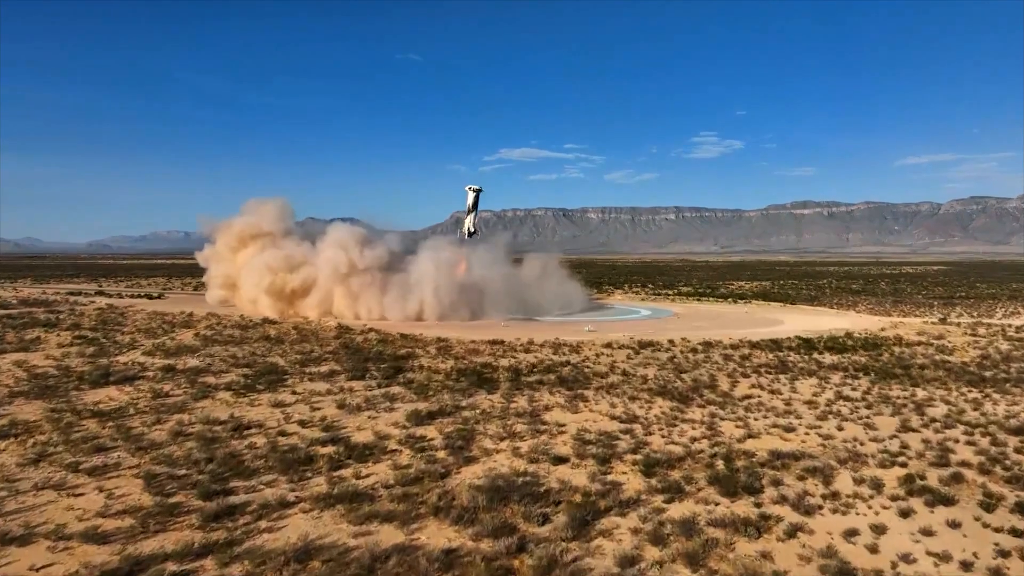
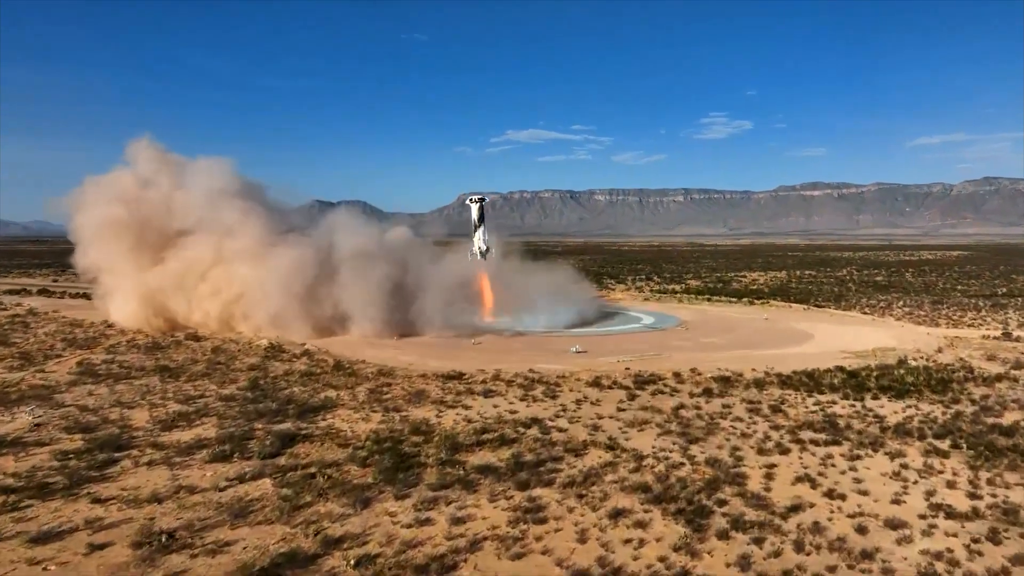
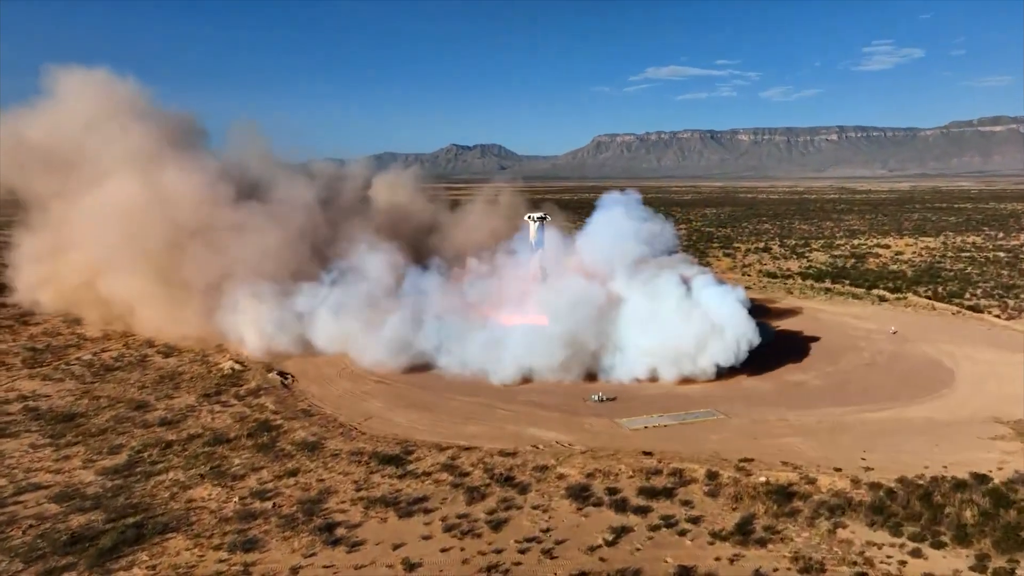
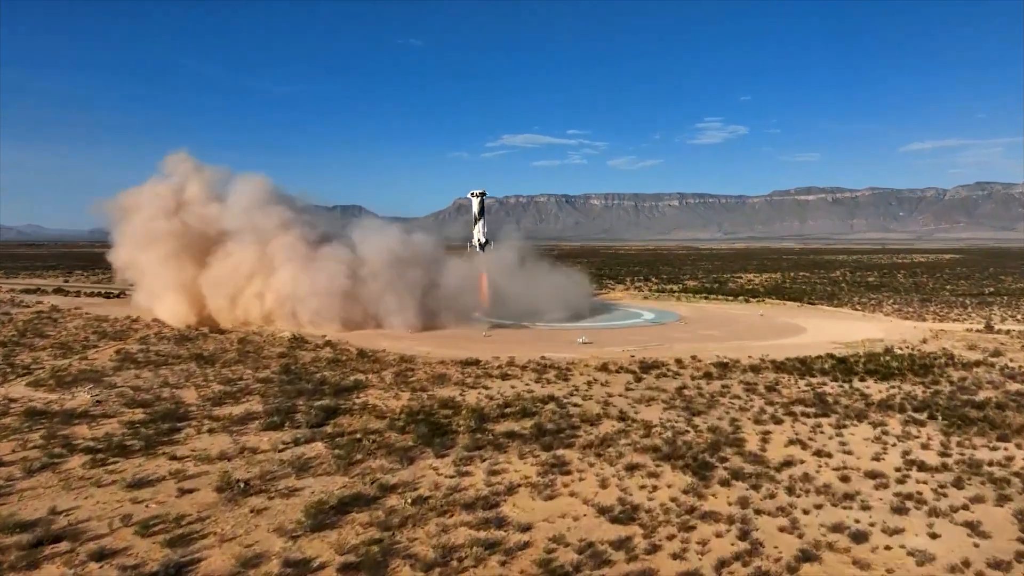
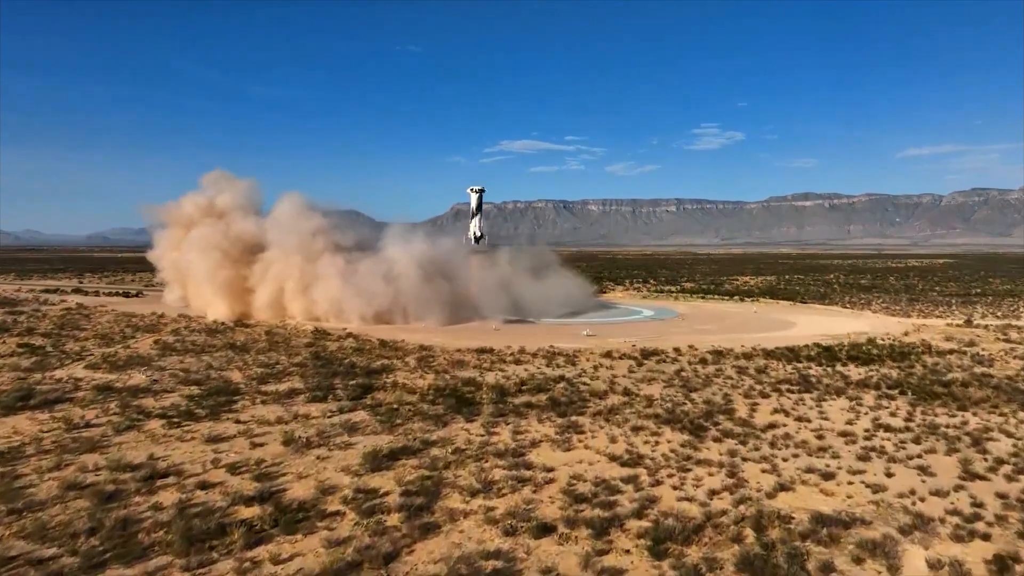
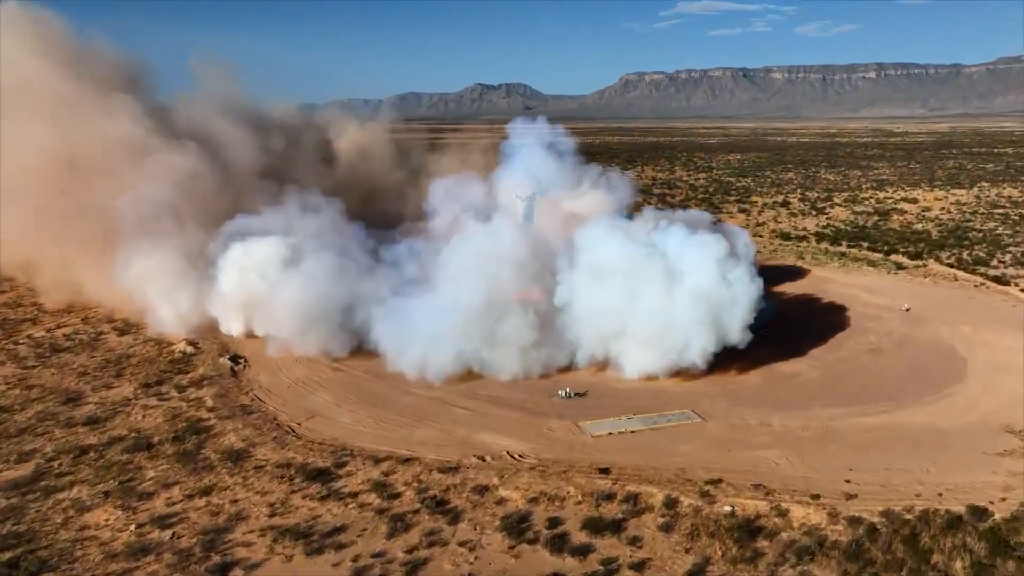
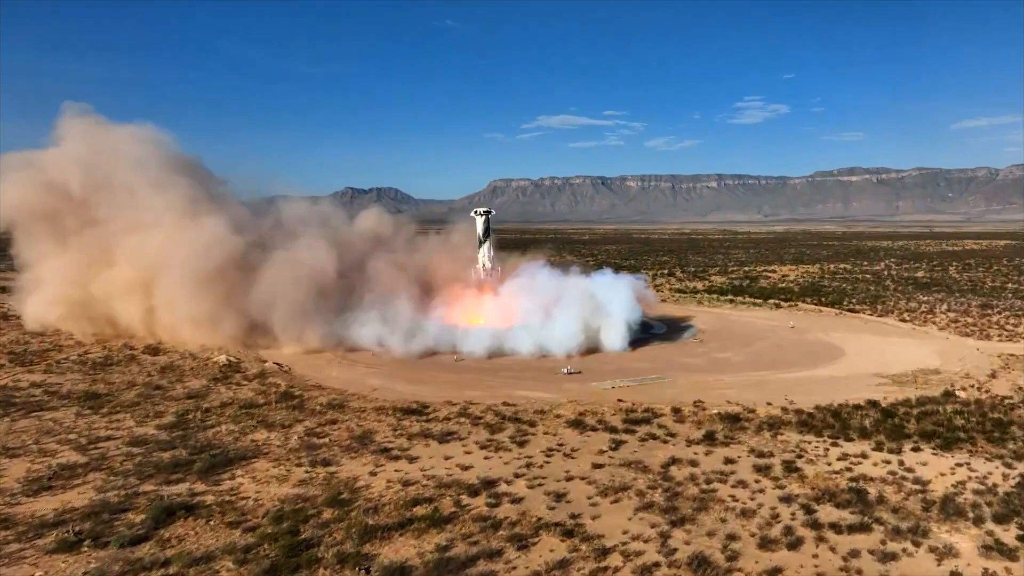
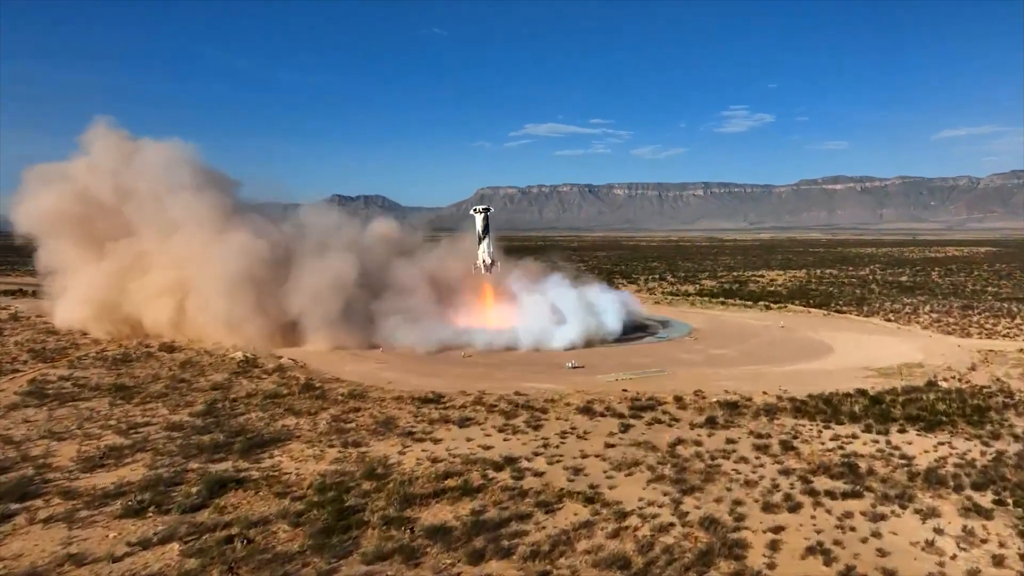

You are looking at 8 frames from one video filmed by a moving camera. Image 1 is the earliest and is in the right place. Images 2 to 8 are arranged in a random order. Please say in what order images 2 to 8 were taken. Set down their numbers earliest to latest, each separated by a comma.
5, 4, 2, 8, 7, 3, 6
